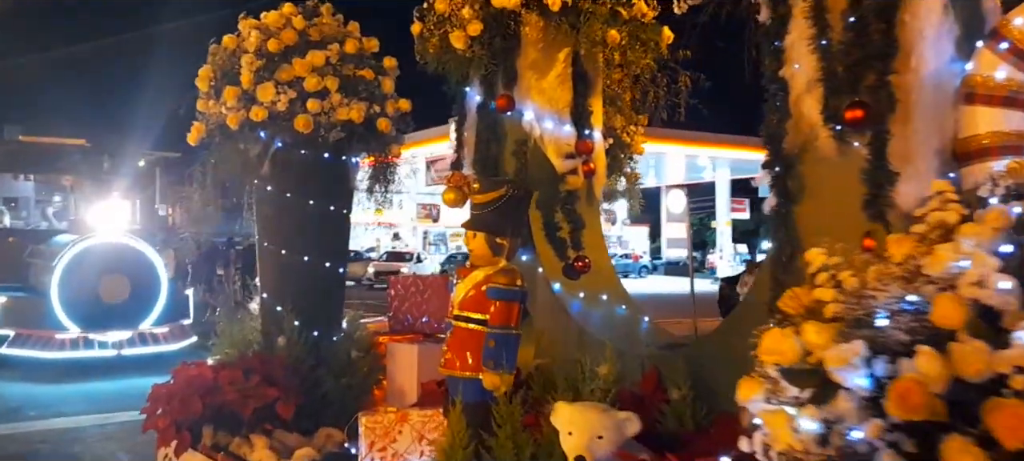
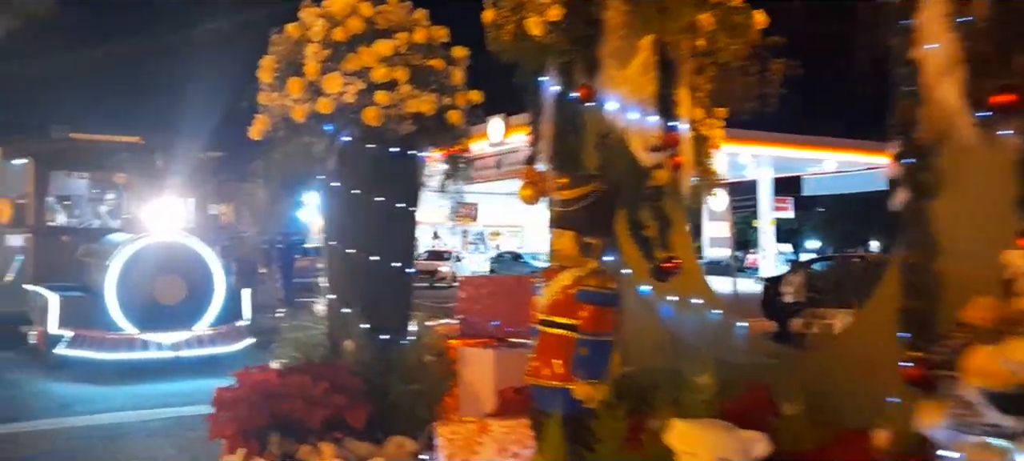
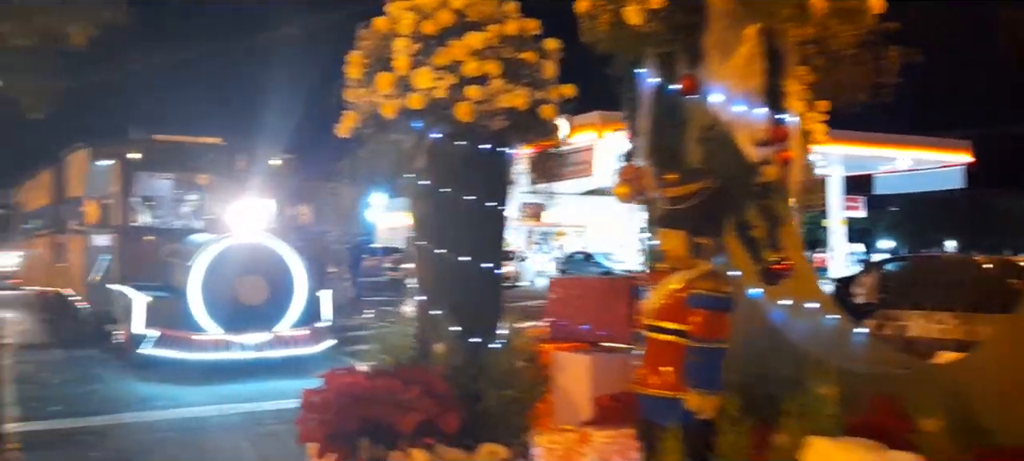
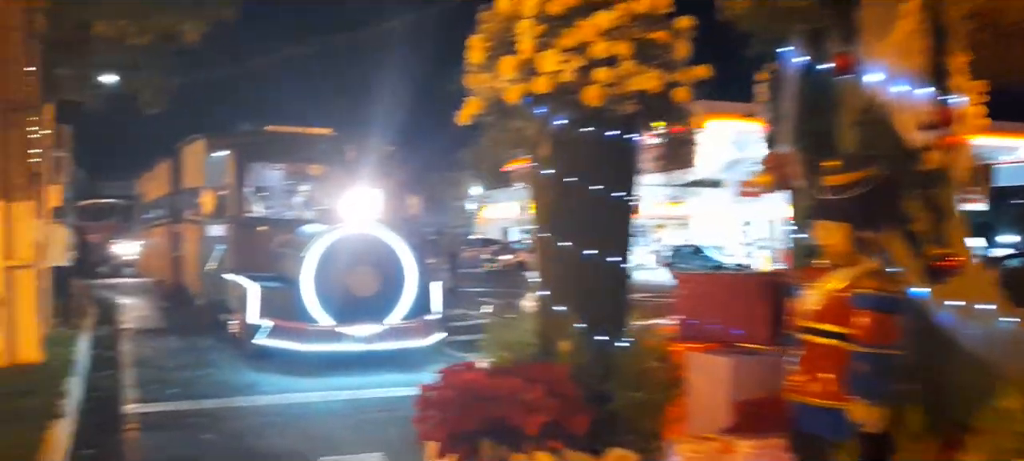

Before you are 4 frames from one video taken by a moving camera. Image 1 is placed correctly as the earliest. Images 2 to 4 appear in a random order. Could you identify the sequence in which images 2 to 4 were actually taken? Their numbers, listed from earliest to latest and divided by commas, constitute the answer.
2, 3, 4
